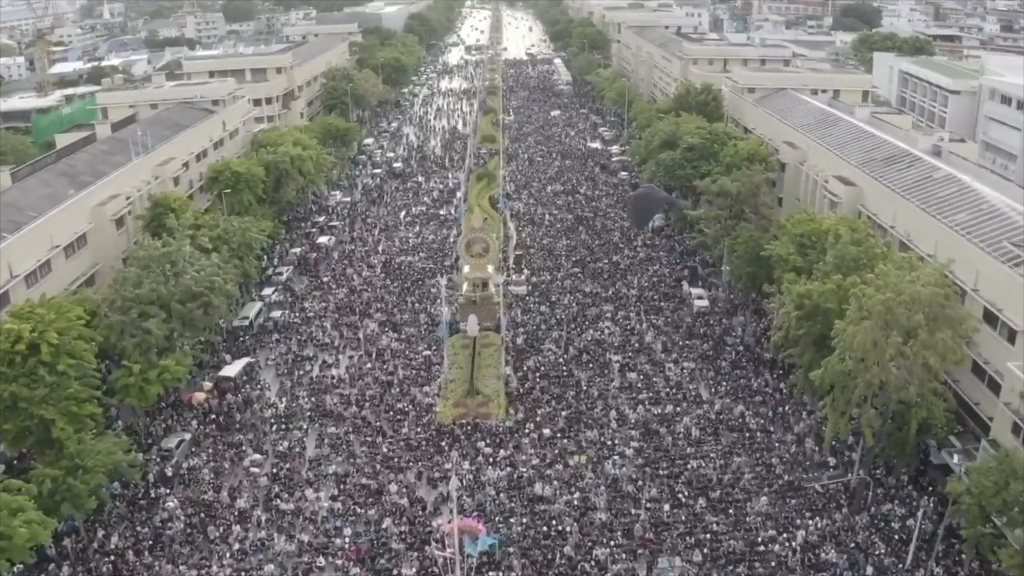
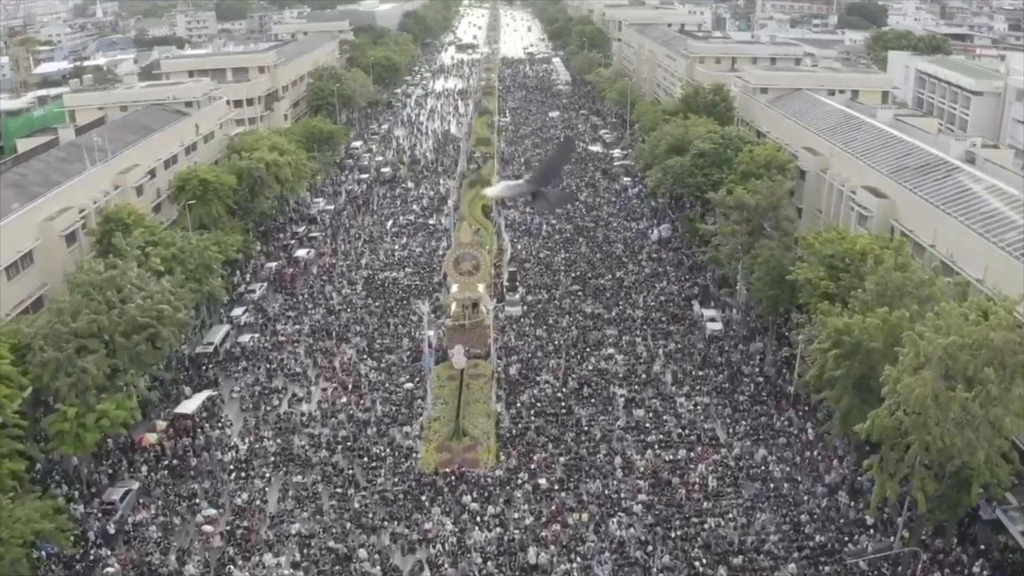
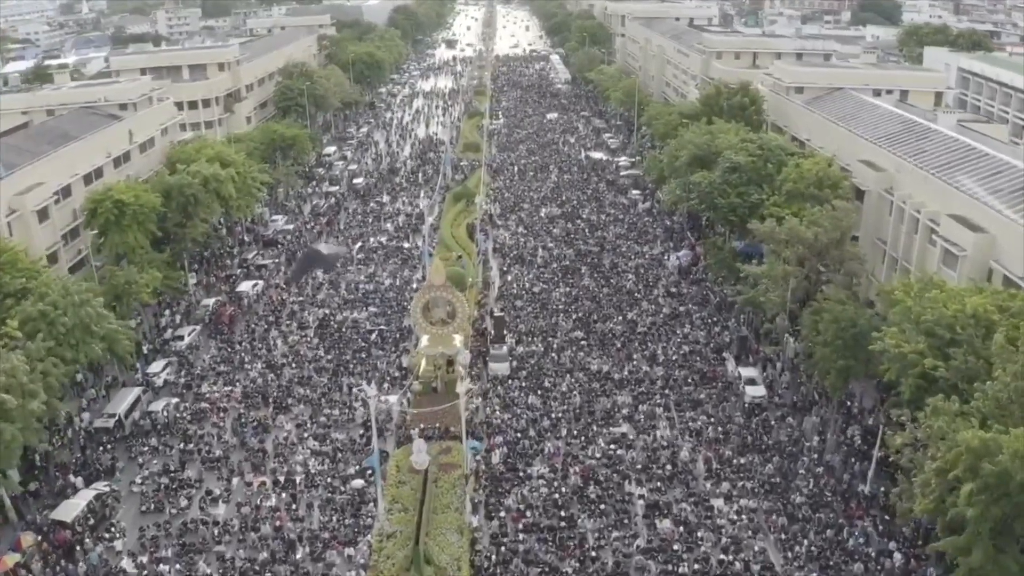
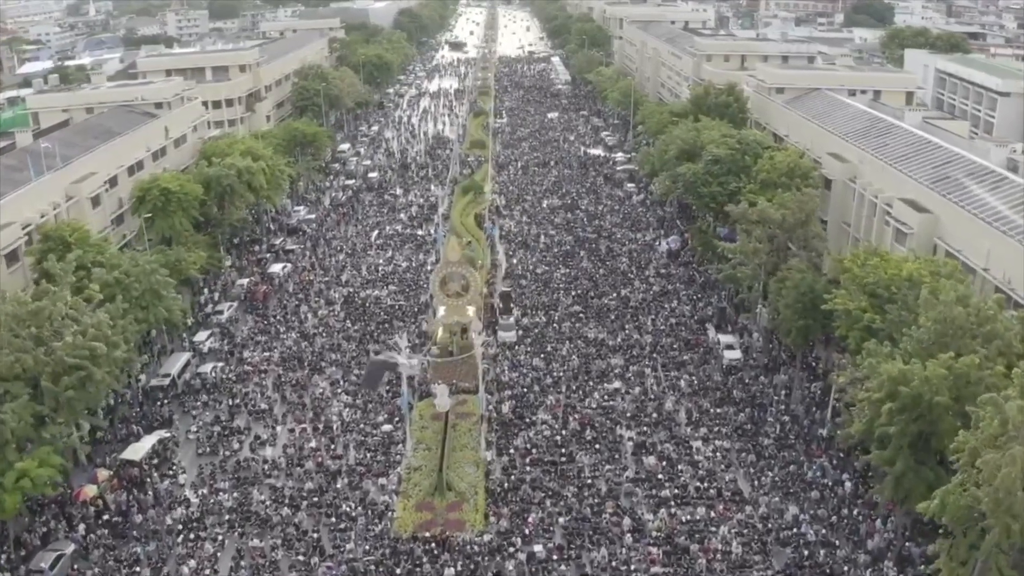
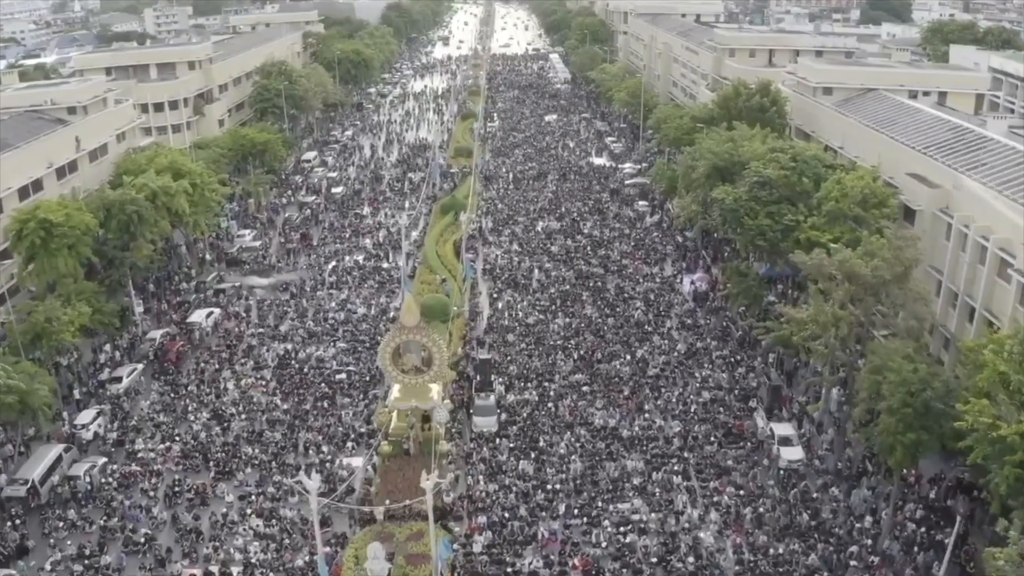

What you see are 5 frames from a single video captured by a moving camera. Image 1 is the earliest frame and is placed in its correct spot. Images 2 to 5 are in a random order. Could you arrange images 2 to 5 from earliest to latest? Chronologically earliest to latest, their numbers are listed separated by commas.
2, 4, 3, 5
